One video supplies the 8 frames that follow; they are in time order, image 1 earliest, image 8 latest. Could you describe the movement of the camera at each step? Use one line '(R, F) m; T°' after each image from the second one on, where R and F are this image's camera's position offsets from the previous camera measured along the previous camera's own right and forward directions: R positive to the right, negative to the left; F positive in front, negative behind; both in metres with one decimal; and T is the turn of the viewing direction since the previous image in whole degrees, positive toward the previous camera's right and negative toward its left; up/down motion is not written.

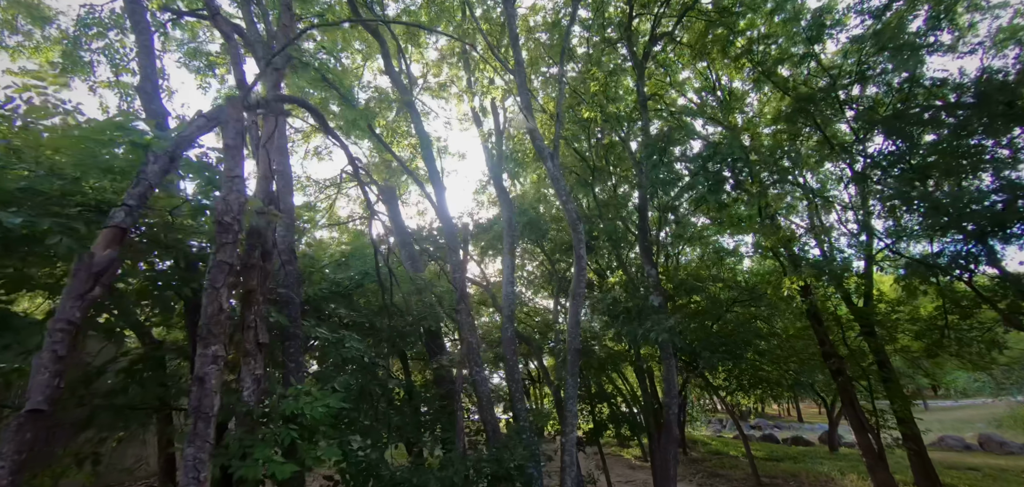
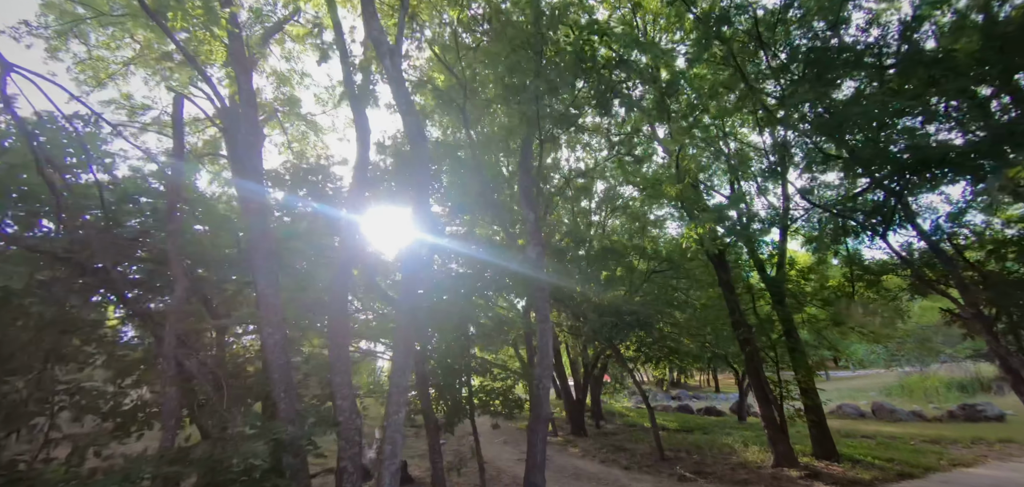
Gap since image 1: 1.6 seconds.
(+1.1, +1.3) m; +7°
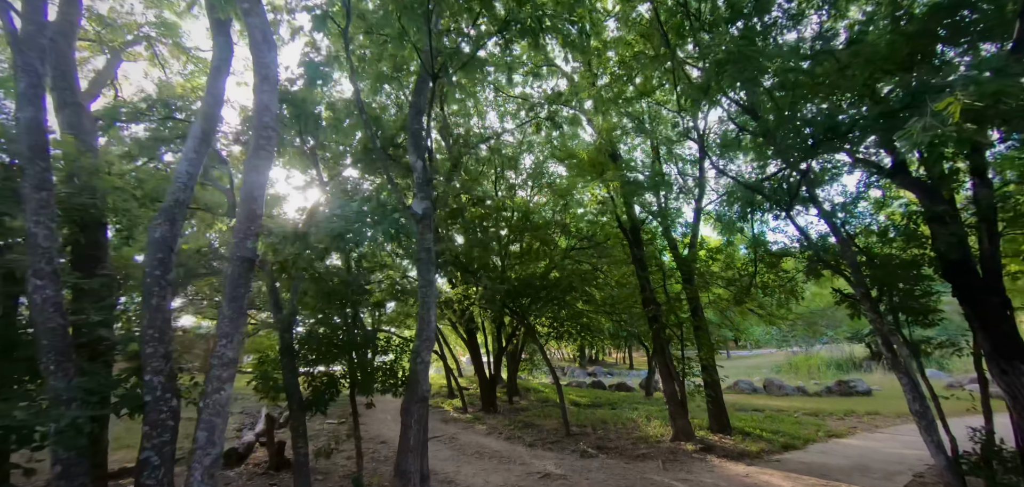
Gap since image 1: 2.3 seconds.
(+0.5, +0.6) m; +8°
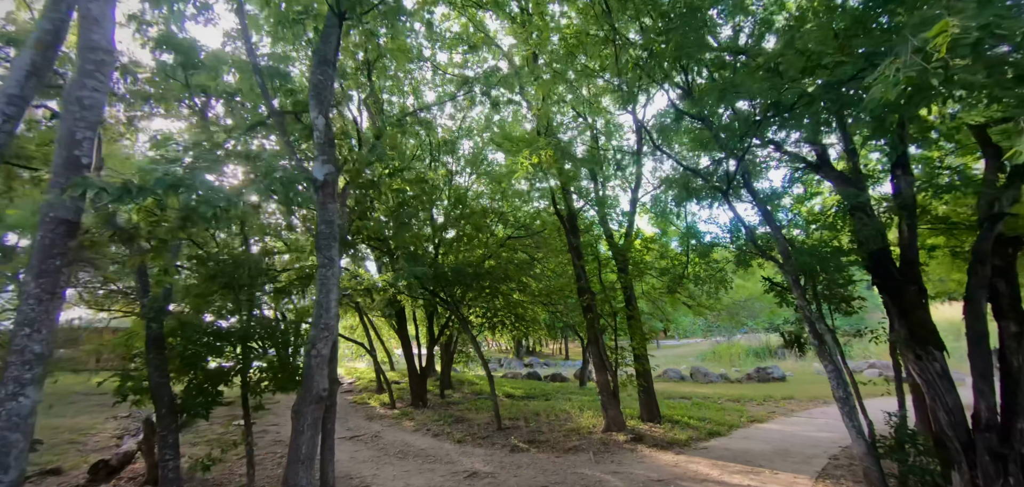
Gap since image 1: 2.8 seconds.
(+0.2, +0.5) m; +7°
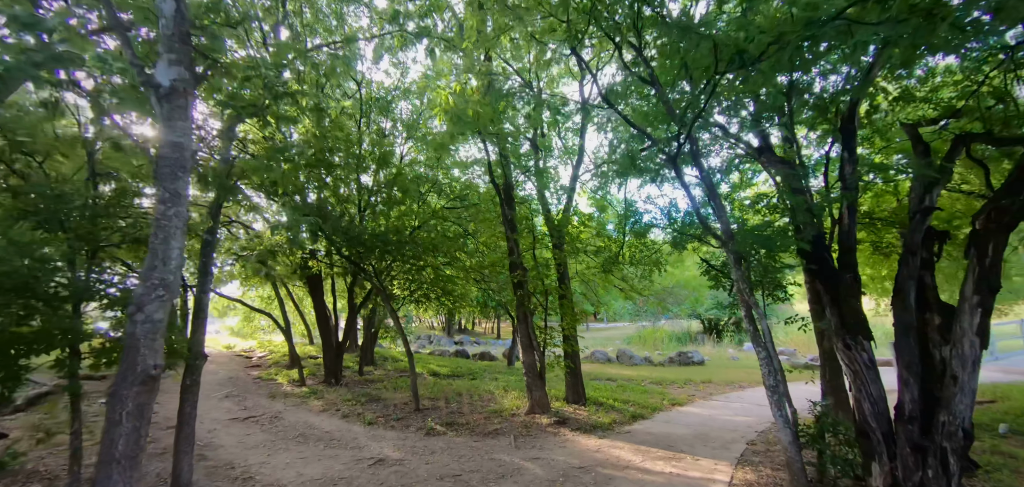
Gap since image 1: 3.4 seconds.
(+0.2, +0.7) m; +8°
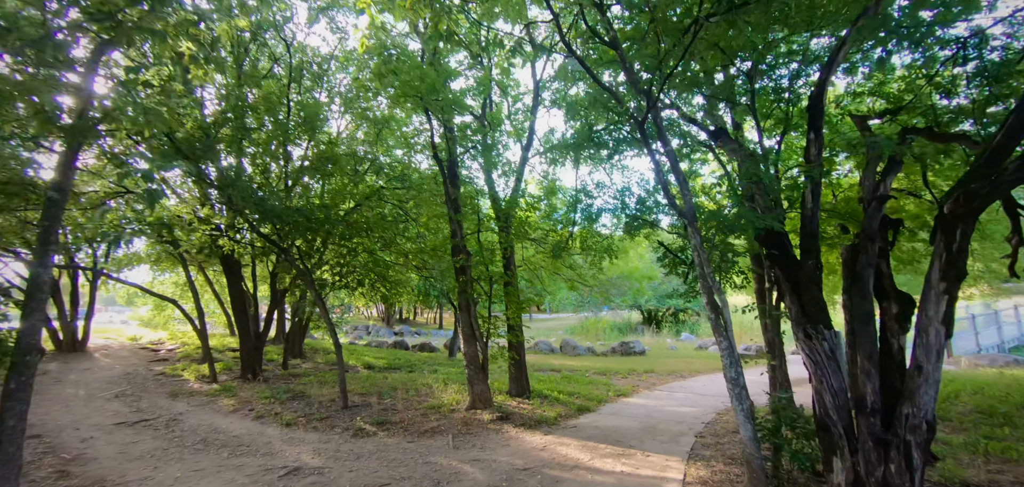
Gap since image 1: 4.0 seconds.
(0.0, +0.7) m; +7°
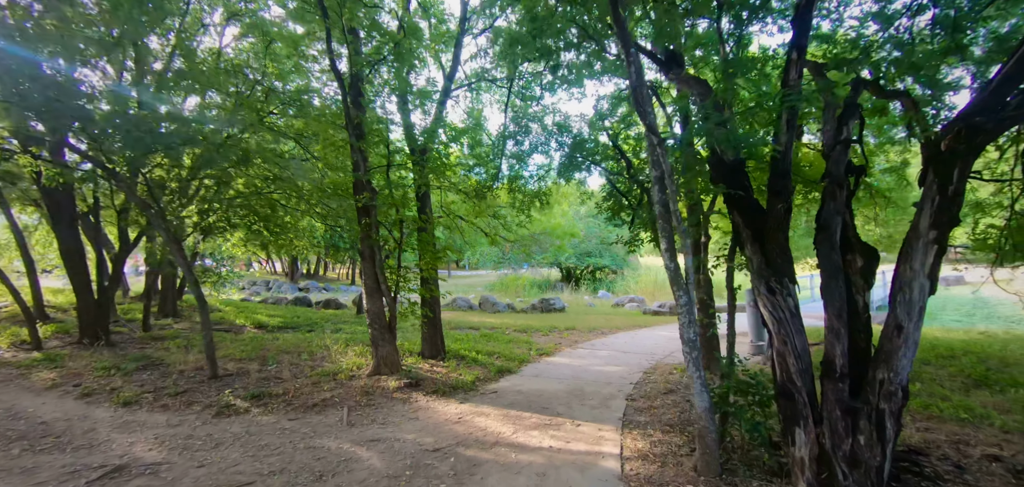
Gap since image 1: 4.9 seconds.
(+0.1, +1.2) m; +10°
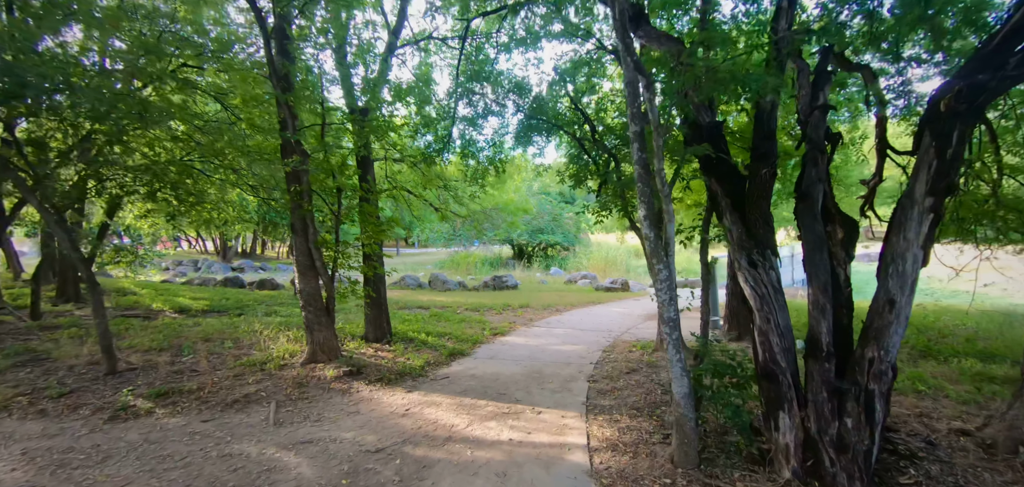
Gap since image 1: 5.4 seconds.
(0.0, +0.6) m; +6°
